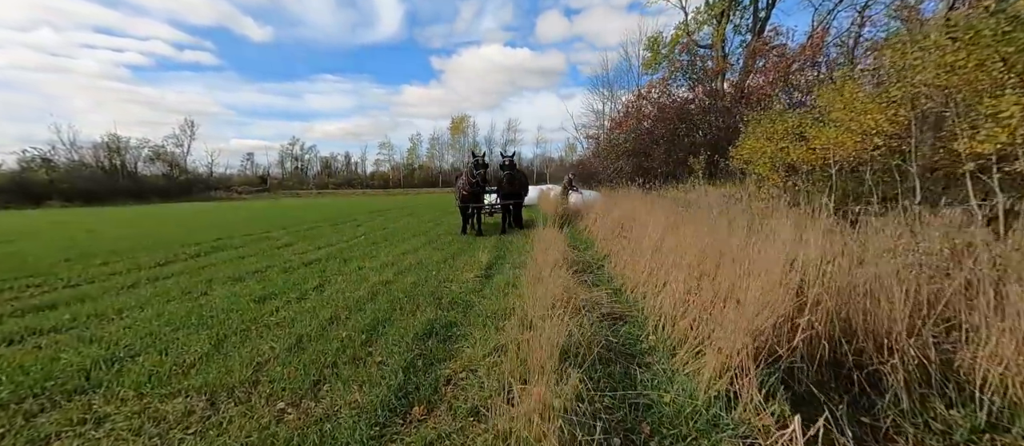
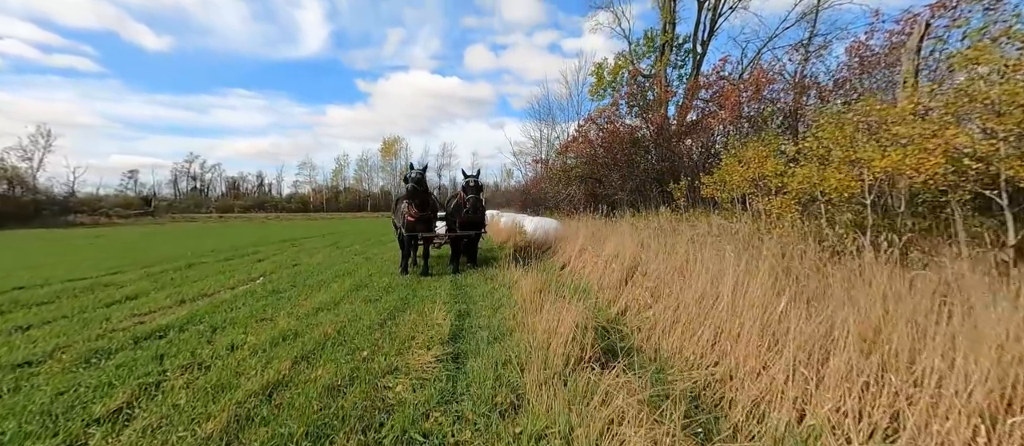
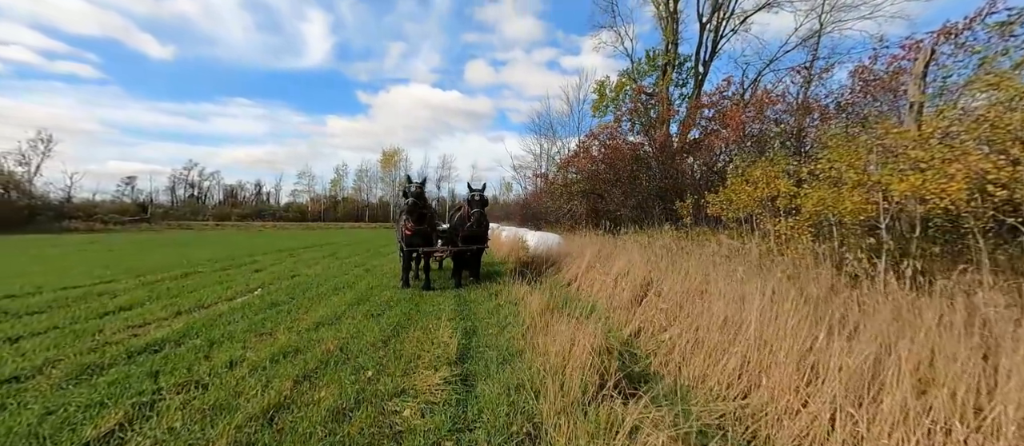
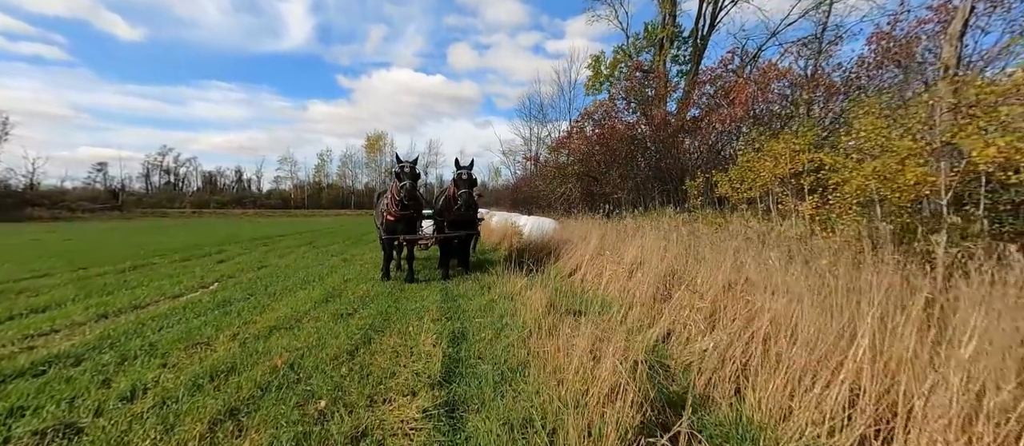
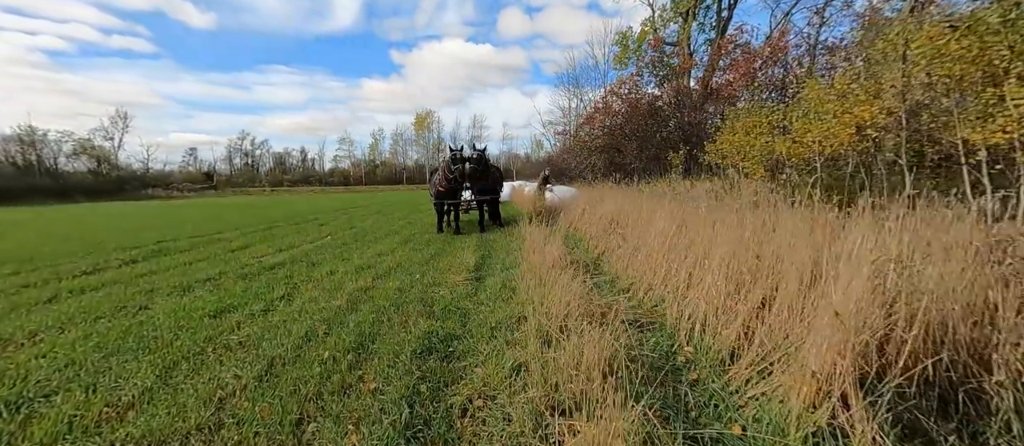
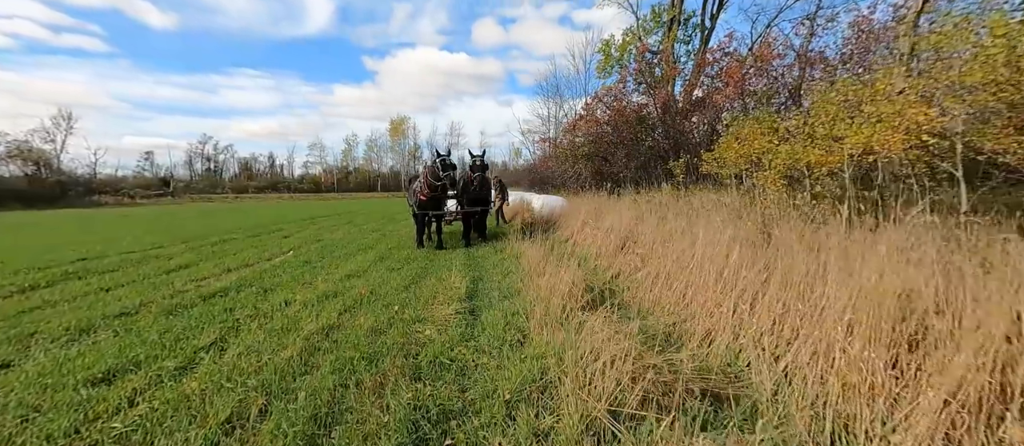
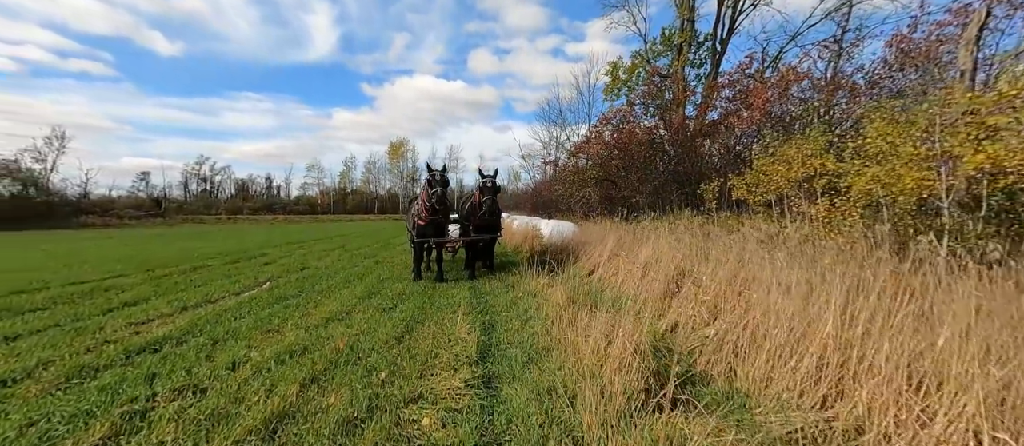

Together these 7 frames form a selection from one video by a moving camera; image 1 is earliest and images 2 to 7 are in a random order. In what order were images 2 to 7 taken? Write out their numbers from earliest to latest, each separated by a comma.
5, 6, 2, 3, 7, 4
